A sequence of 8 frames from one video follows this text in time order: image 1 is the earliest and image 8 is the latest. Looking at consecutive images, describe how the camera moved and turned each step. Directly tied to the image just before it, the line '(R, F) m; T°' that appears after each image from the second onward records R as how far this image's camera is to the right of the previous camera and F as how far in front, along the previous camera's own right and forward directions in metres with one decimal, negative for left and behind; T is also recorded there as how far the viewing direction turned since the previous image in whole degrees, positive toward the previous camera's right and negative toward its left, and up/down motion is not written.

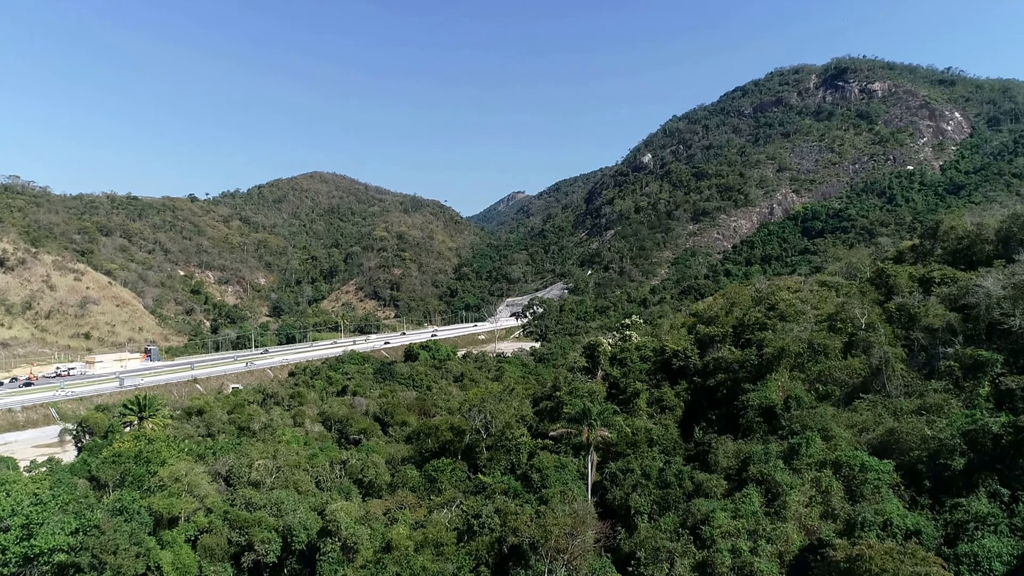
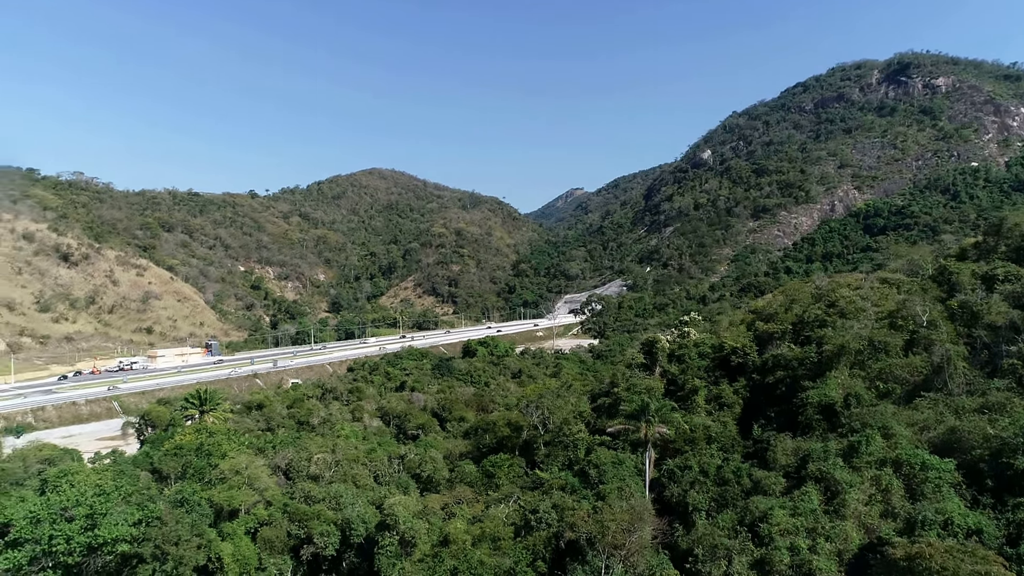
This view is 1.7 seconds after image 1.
(+0.1, +0.7) m; -4°
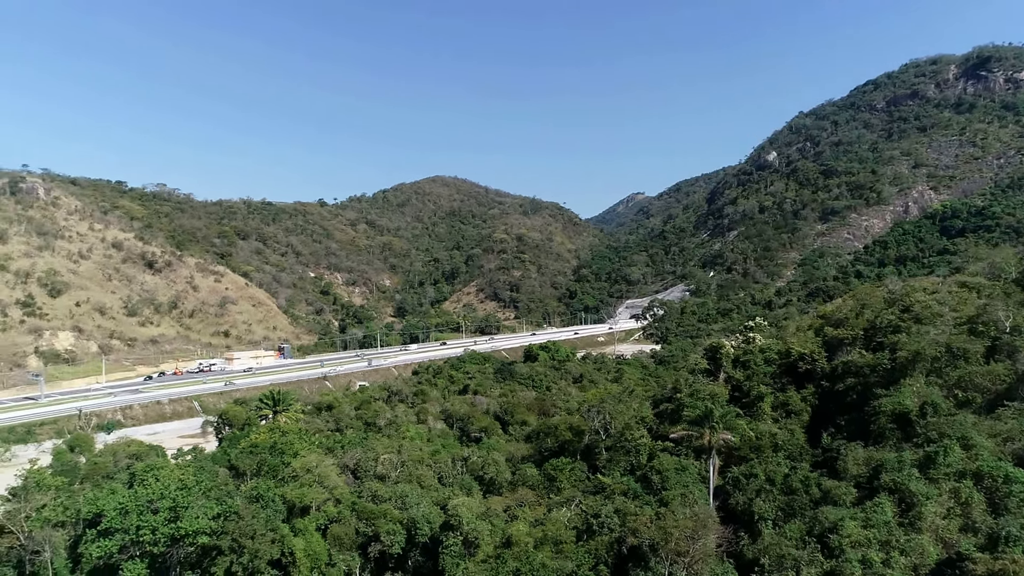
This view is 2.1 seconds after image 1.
(0.0, -1.1) m; -4°
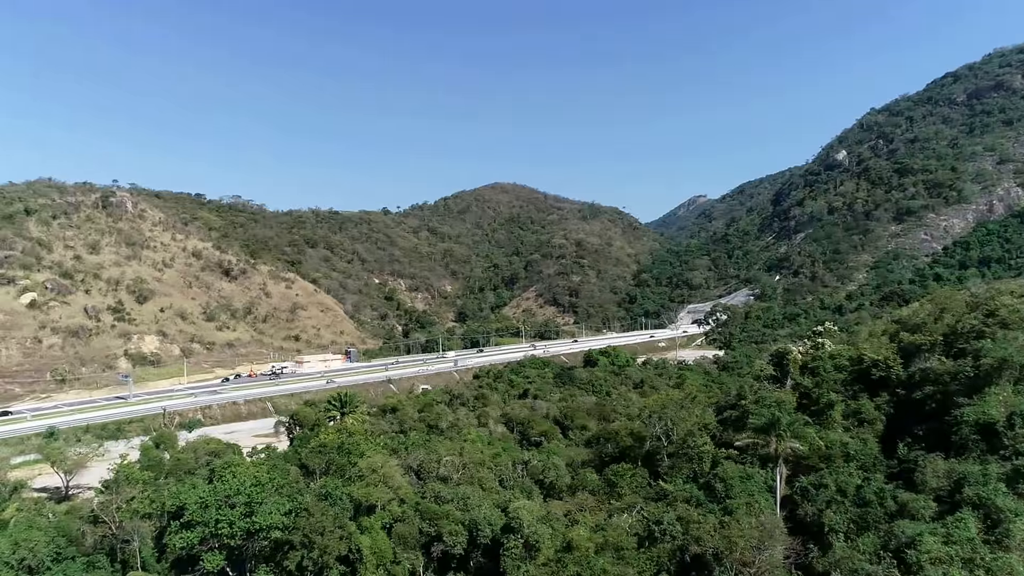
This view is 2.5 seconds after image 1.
(0.0, -1.3) m; -4°
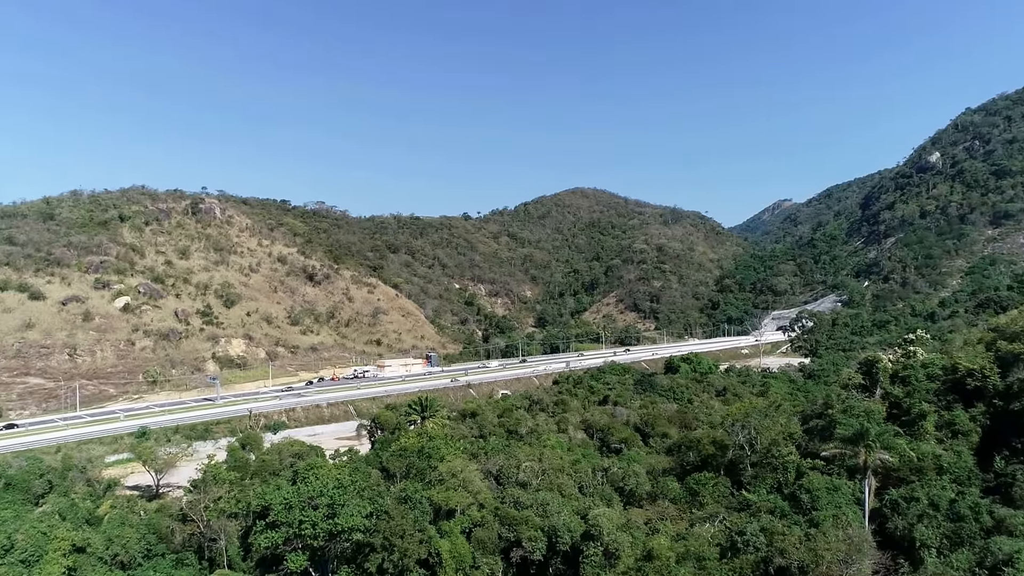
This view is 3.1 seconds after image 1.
(0.0, +0.3) m; -5°
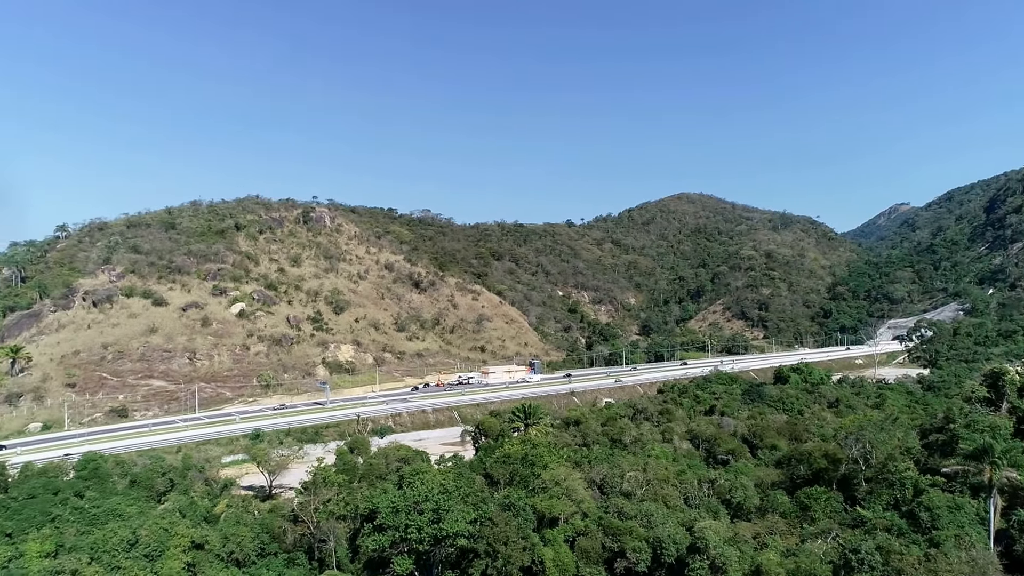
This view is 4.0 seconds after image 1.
(-0.1, +0.2) m; -7°
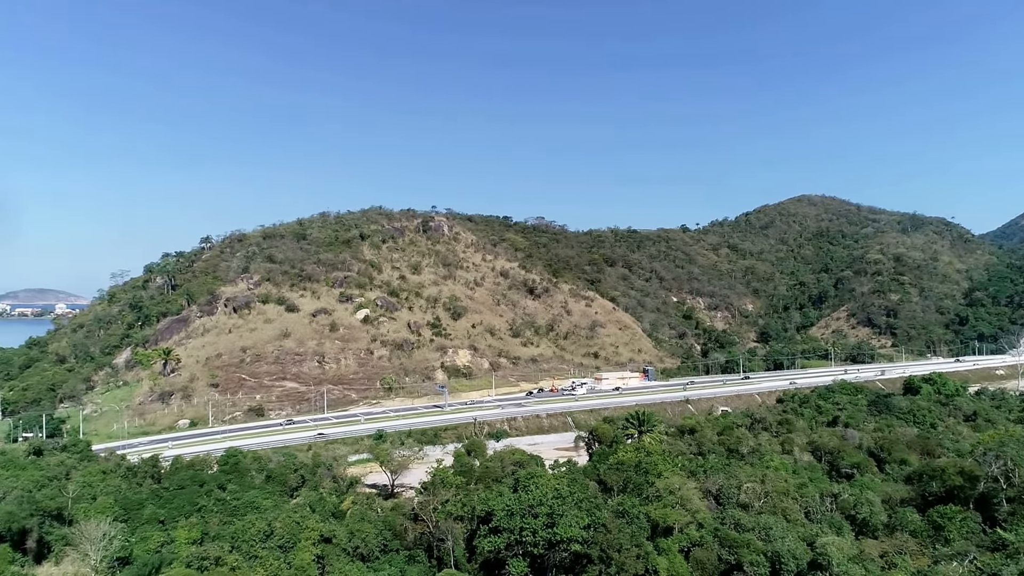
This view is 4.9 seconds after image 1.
(0.0, -0.4) m; -7°
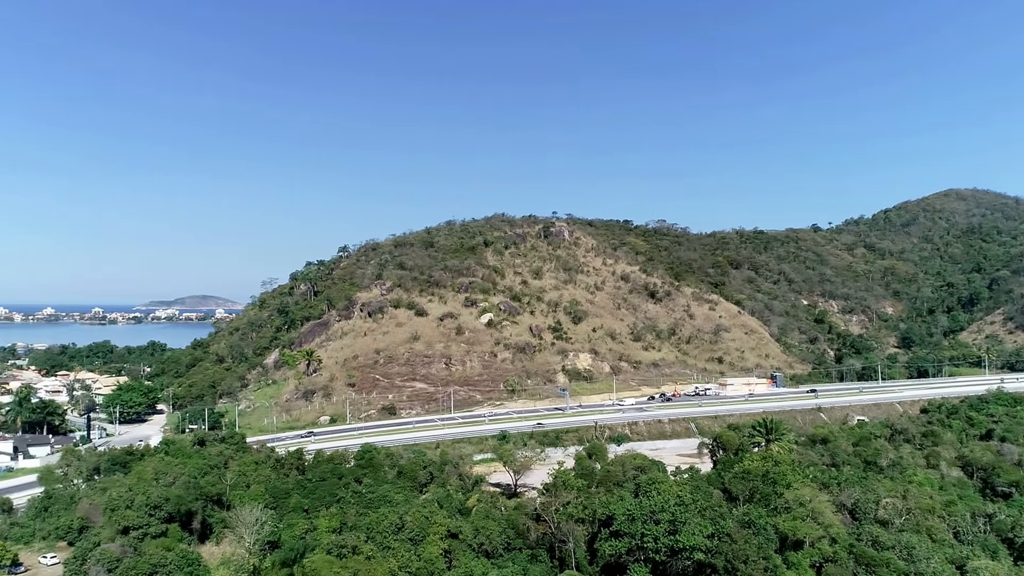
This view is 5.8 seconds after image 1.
(0.0, -0.6) m; -8°
